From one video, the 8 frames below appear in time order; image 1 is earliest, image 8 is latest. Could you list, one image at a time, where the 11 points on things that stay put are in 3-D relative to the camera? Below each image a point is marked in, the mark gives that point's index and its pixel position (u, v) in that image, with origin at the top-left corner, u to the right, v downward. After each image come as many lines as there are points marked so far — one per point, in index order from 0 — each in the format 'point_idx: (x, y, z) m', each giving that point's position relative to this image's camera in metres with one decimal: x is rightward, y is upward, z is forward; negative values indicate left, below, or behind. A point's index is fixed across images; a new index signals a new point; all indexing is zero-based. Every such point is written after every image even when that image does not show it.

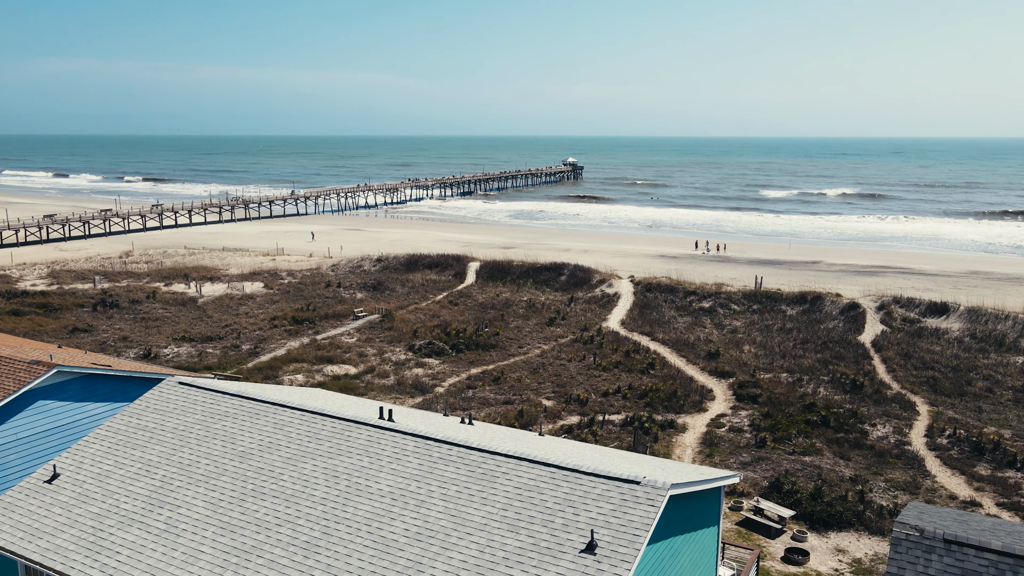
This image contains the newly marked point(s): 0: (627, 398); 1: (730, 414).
0: (+2.8, -2.7, +19.5) m
1: (+5.0, -2.9, +18.7) m
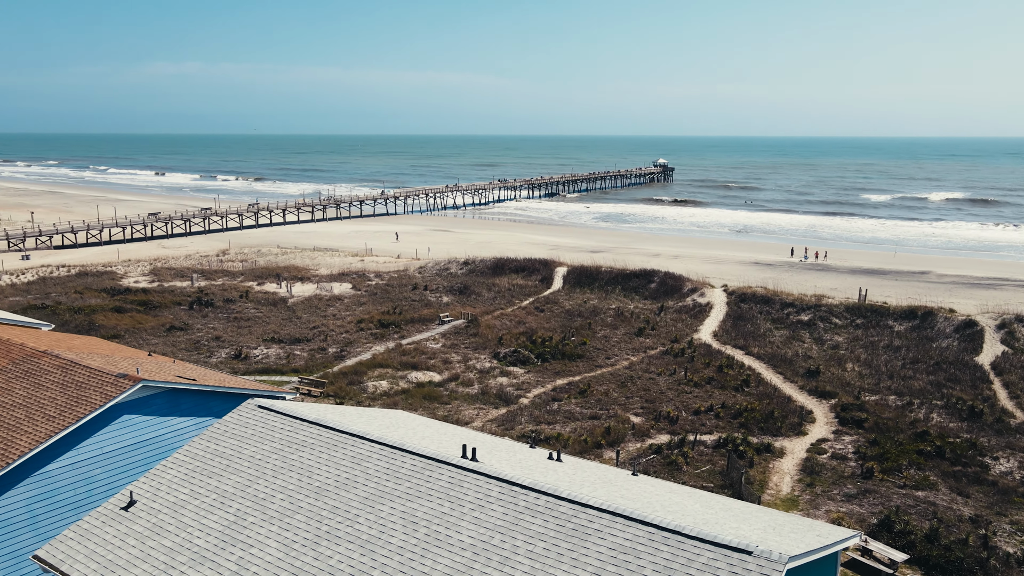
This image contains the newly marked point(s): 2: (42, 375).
0: (+4.8, -3.0, +18.6) m
1: (+6.9, -3.3, +17.5) m
2: (-5.5, -1.0, +9.4) m
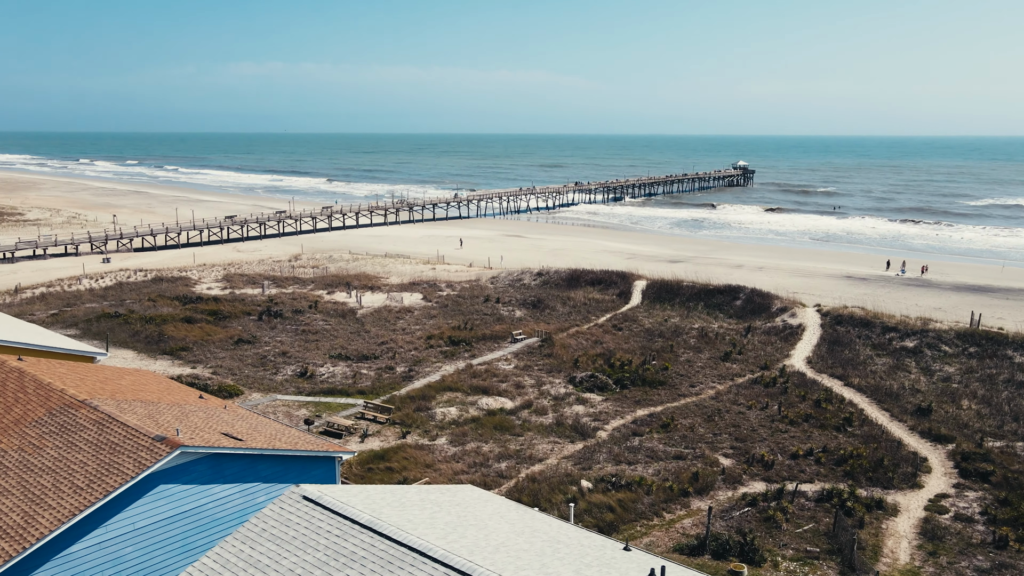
0: (+6.4, -3.6, +16.7) m
1: (+8.4, -4.0, +15.4) m
2: (-4.6, -1.5, +8.5) m
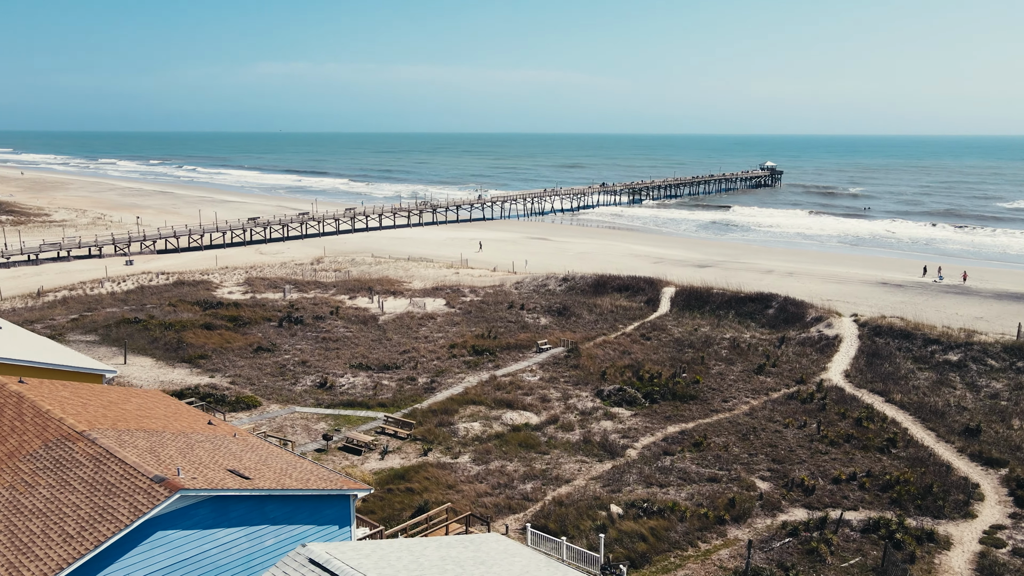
0: (+6.9, -3.9, +15.8) m
1: (+8.9, -4.3, +14.5) m
2: (-4.3, -1.8, +7.9) m
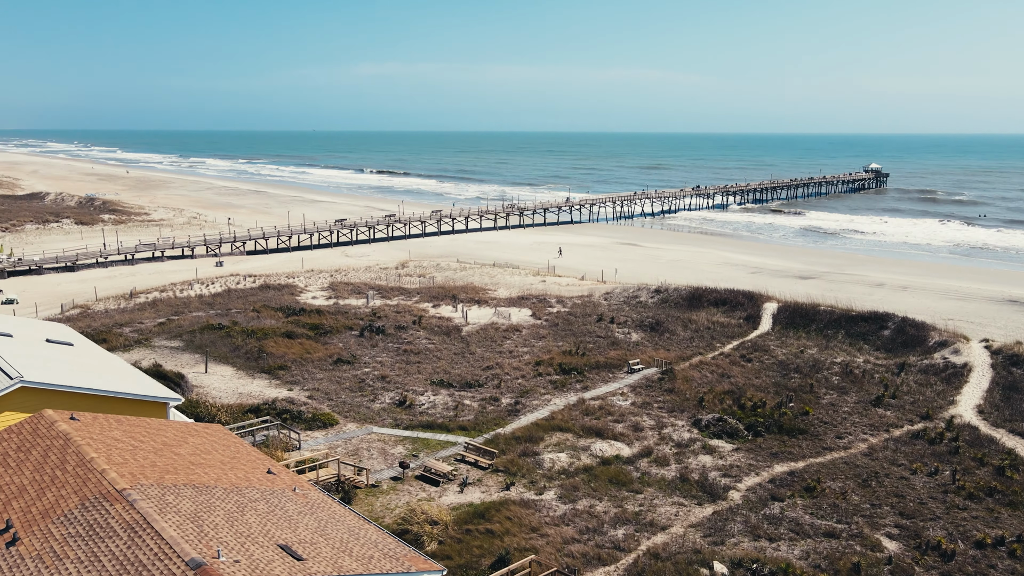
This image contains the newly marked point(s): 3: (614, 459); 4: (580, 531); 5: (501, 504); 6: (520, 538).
0: (+8.5, -4.5, +13.5) m
1: (+10.3, -4.9, +12.0) m
2: (-3.5, -2.2, +6.8) m
3: (+2.3, -3.8, +17.9) m
4: (+1.2, -4.4, +14.6) m
5: (-0.2, -4.1, +15.4) m
6: (+0.2, -4.4, +14.1) m
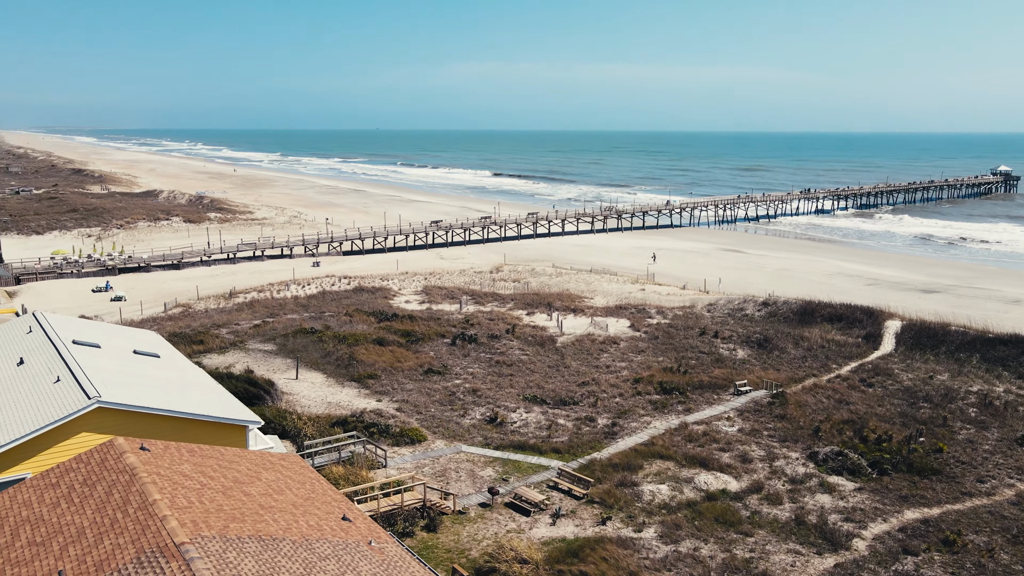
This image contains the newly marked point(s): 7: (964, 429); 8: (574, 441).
0: (+9.9, -5.1, +11.3) m
1: (+11.5, -5.5, +9.6) m
2: (-2.7, -2.4, +6.0) m
3: (+4.2, -4.2, +16.4) m
4: (+2.8, -4.8, +13.2) m
5: (+1.5, -4.5, +14.2) m
6: (+1.7, -4.7, +12.9) m
7: (+10.9, -3.4, +19.5) m
8: (+1.5, -3.6, +19.0) m
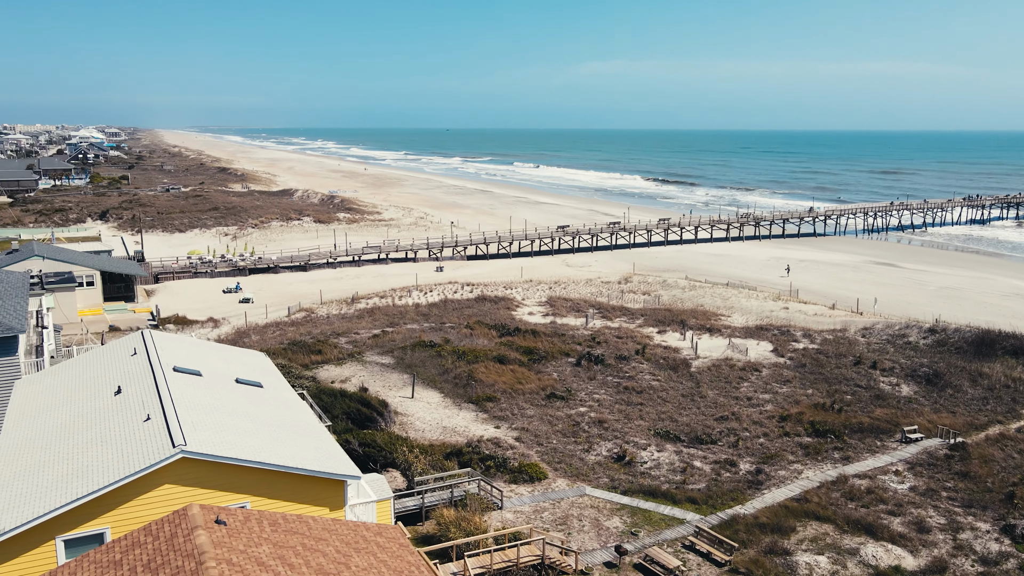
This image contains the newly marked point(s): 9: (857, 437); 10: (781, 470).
0: (+11.3, -5.9, +7.9) m
1: (+12.6, -6.4, +6.0) m
2: (-1.9, -2.9, +4.6) m
3: (+6.5, -4.8, +13.8) m
4: (+4.6, -5.4, +10.9) m
5: (+3.4, -5.0, +12.0) m
6: (+3.4, -5.3, +10.7) m
7: (+13.6, -4.3, +15.9) m
8: (+4.2, -4.2, +16.7) m
9: (+8.3, -3.6, +19.5) m
10: (+5.9, -4.0, +17.8) m
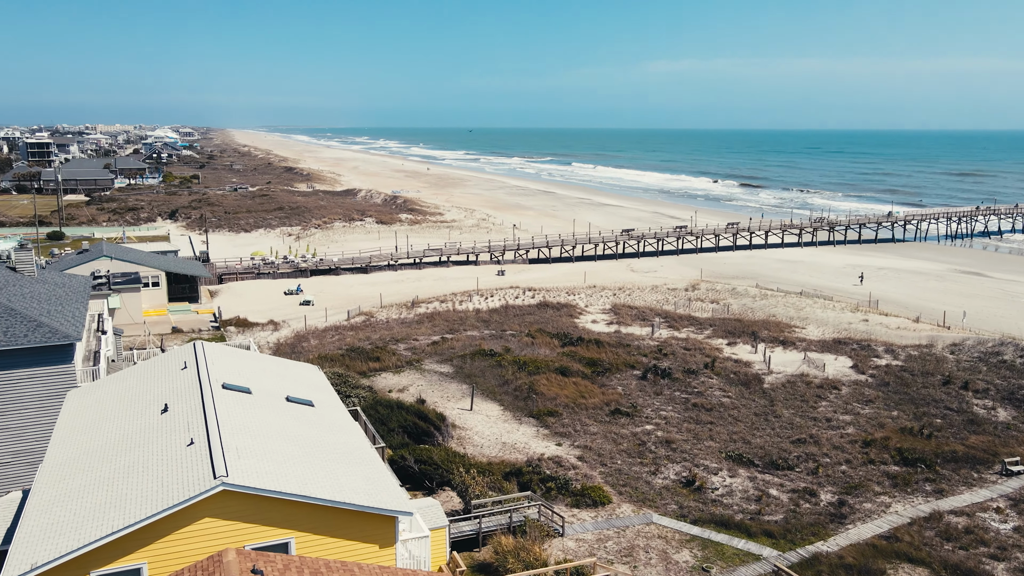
0: (+11.8, -6.3, +6.2) m
1: (+13.0, -6.8, +4.1) m
2: (-1.5, -3.1, +3.8) m
3: (+7.5, -5.2, +12.4) m
4: (+5.3, -5.7, +9.6) m
5: (+4.3, -5.3, +10.9) m
6: (+4.2, -5.6, +9.5) m
7: (+14.7, -4.7, +13.9) m
8: (+5.4, -4.5, +15.5) m
9: (+9.7, -3.9, +17.9) m
10: (+7.2, -4.3, +16.4) m
